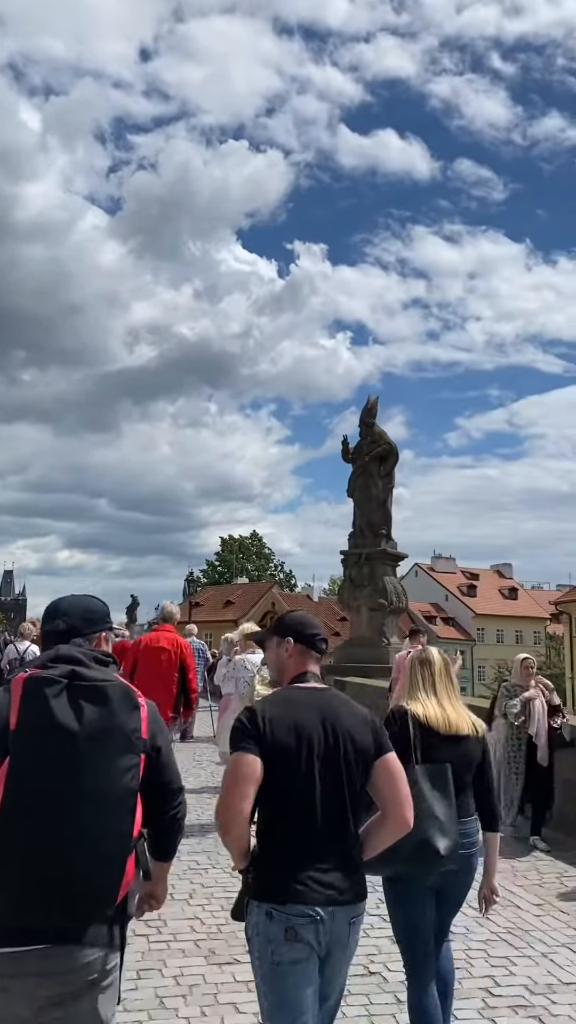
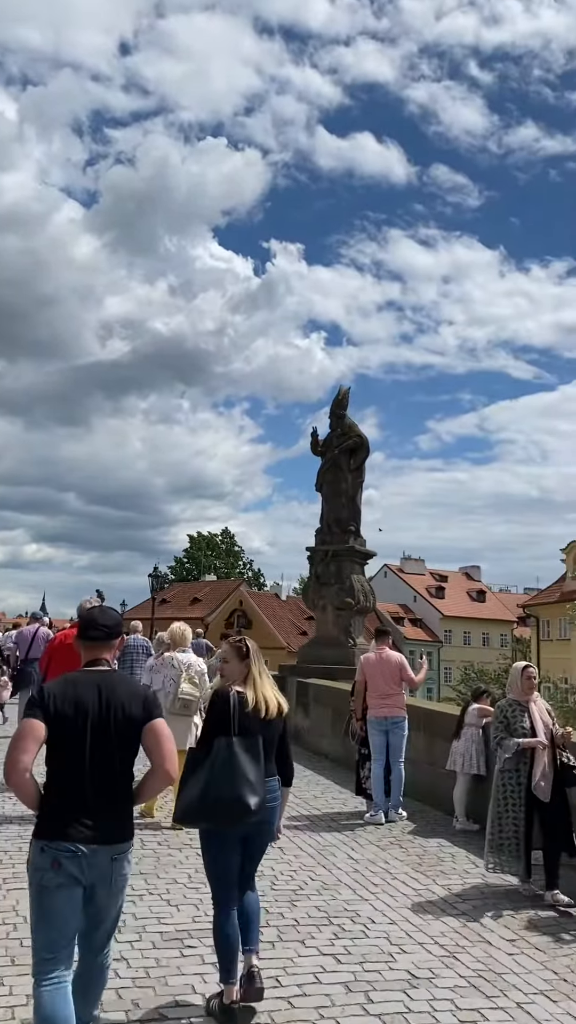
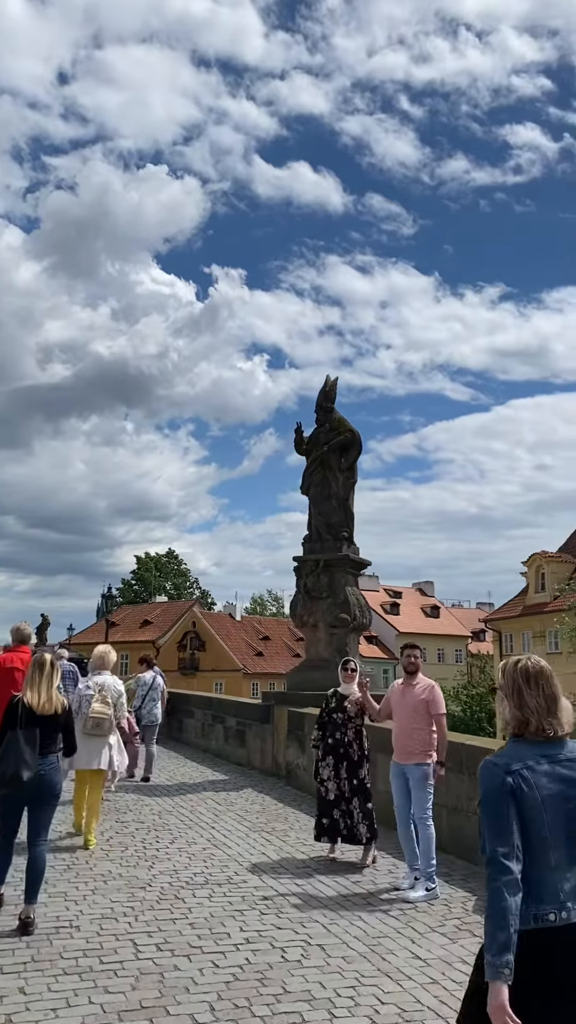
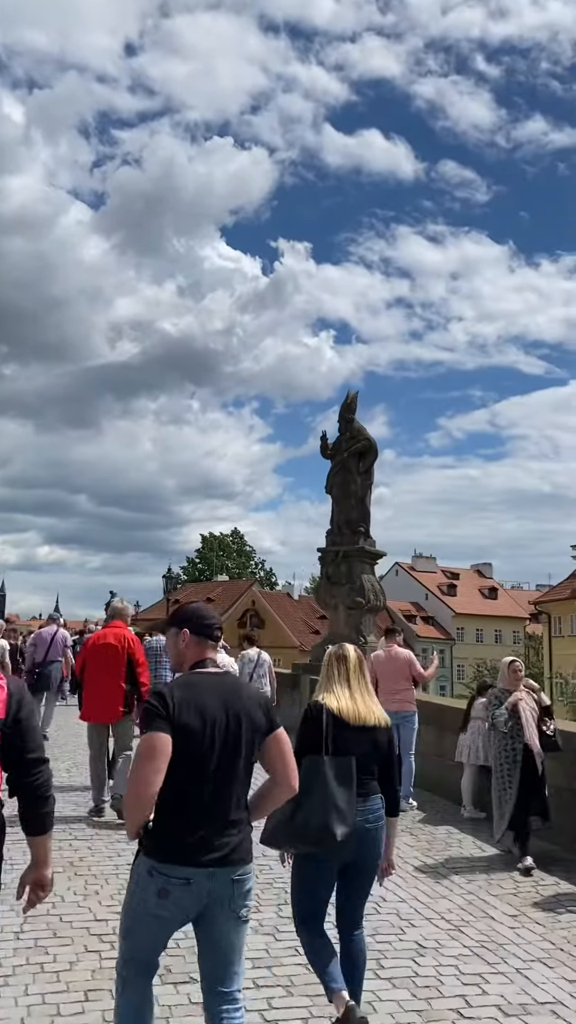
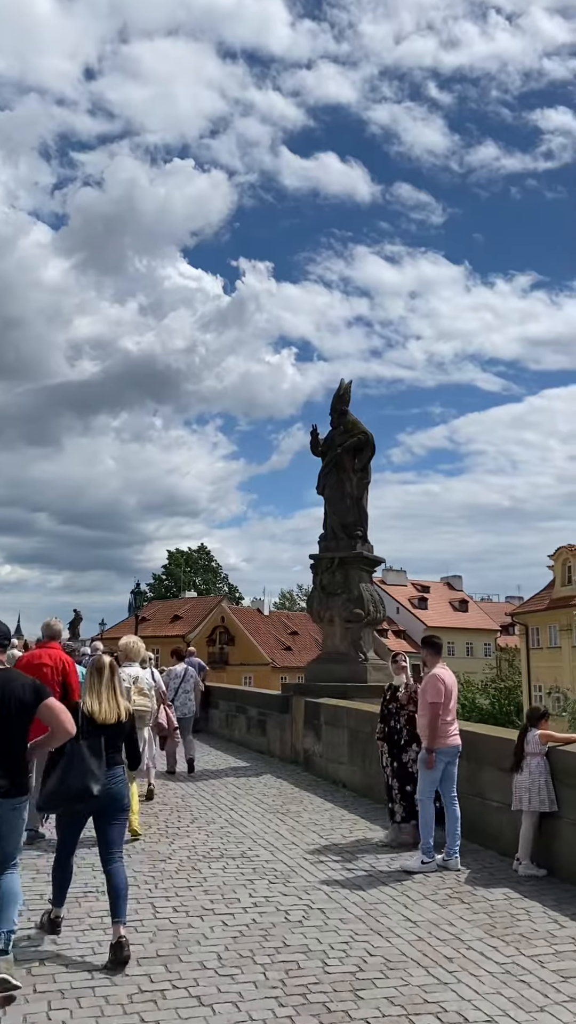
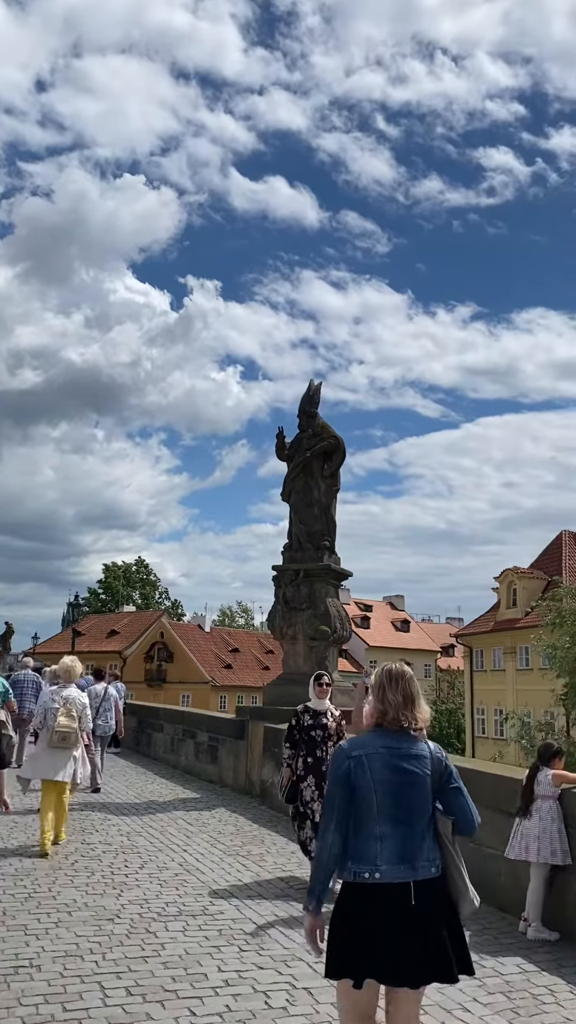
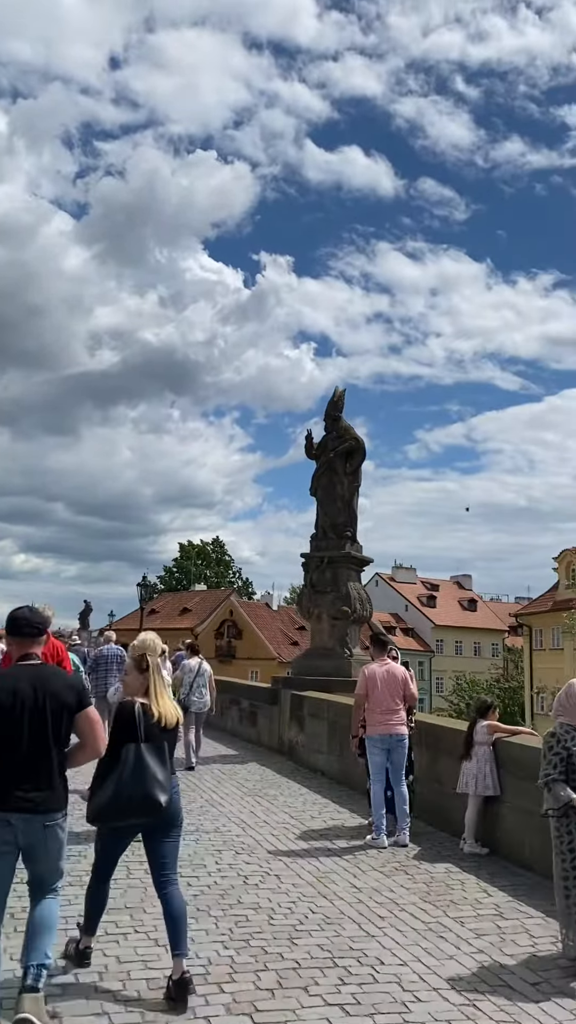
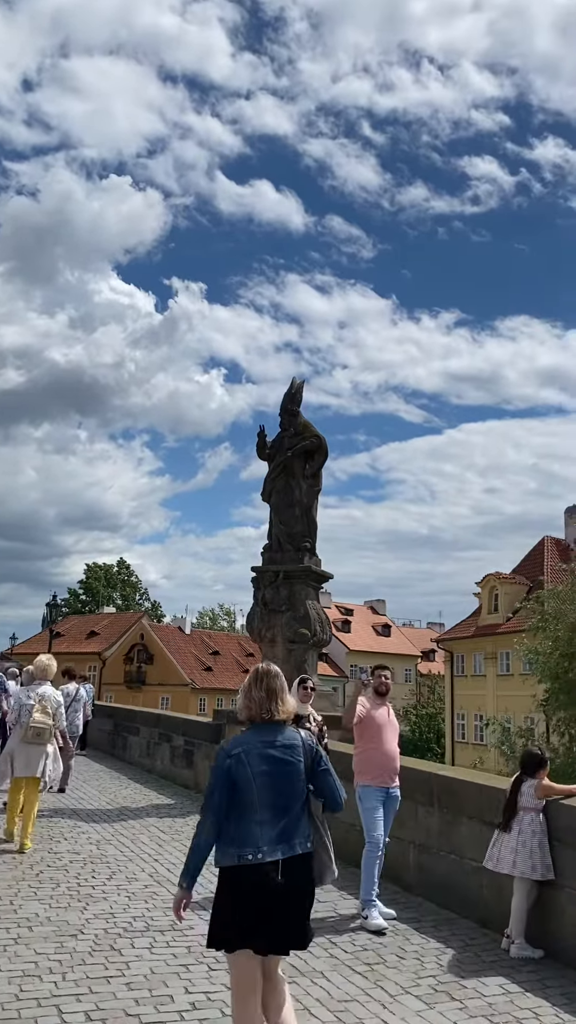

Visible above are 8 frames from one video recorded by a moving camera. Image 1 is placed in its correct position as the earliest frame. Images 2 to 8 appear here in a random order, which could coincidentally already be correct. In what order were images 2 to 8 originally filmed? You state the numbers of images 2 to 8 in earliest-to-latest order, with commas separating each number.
4, 2, 7, 5, 3, 6, 8
